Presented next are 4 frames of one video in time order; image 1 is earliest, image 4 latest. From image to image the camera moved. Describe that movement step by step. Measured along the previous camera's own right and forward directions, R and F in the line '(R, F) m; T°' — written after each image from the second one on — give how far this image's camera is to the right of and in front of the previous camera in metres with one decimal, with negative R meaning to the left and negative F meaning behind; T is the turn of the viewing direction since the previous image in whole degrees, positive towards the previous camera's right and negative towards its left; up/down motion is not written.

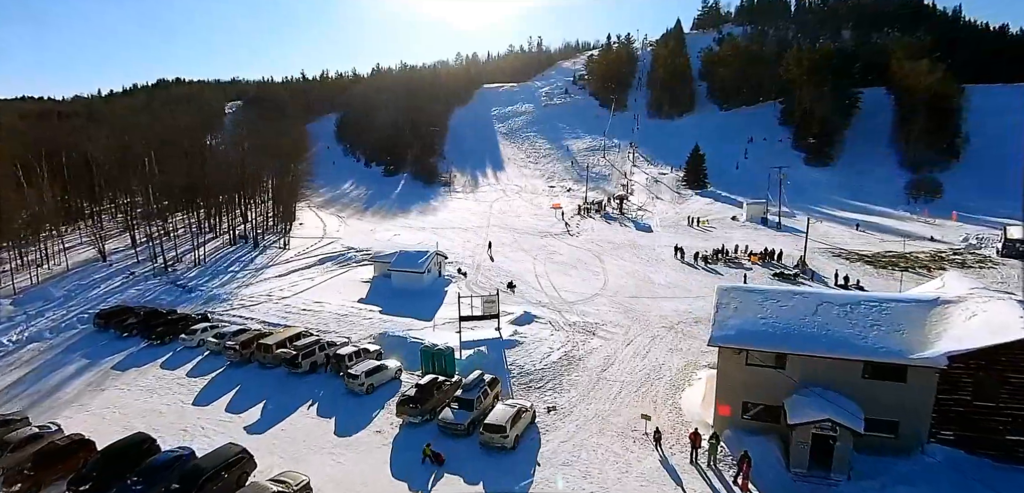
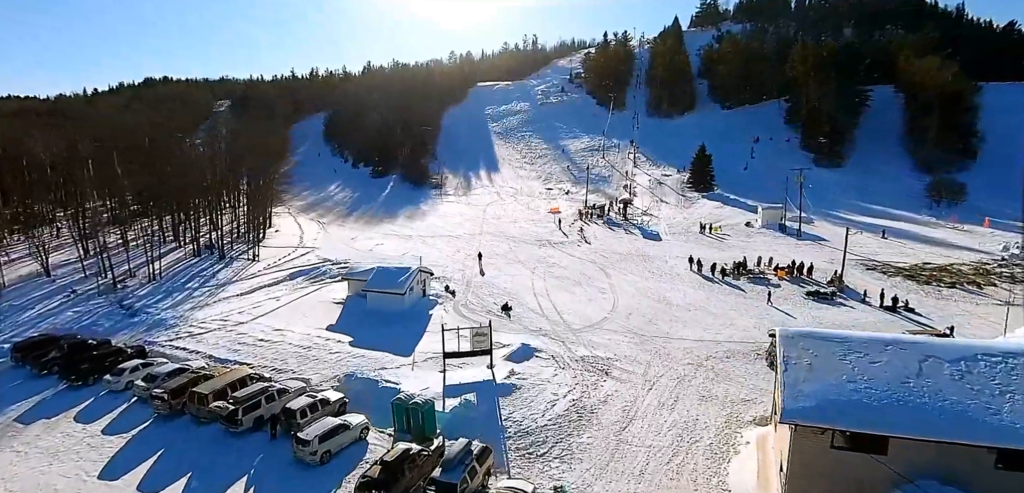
(0.0, +3.5) m; +1°
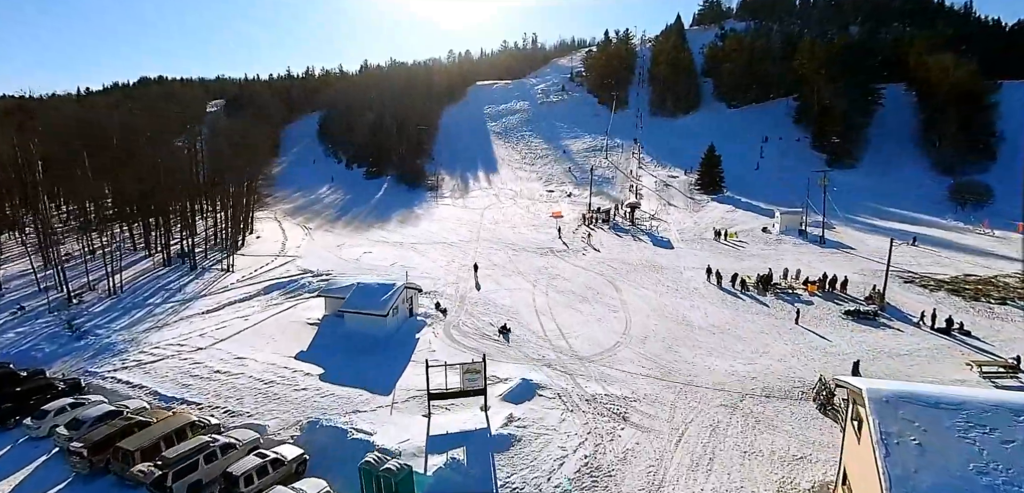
(0.0, +2.7) m; 0°
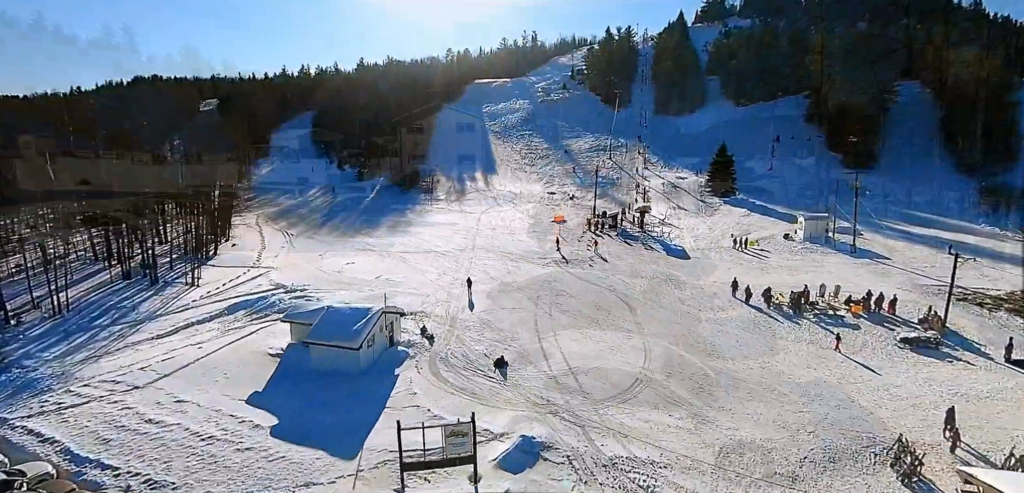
(+0.1, +3.0) m; 0°
